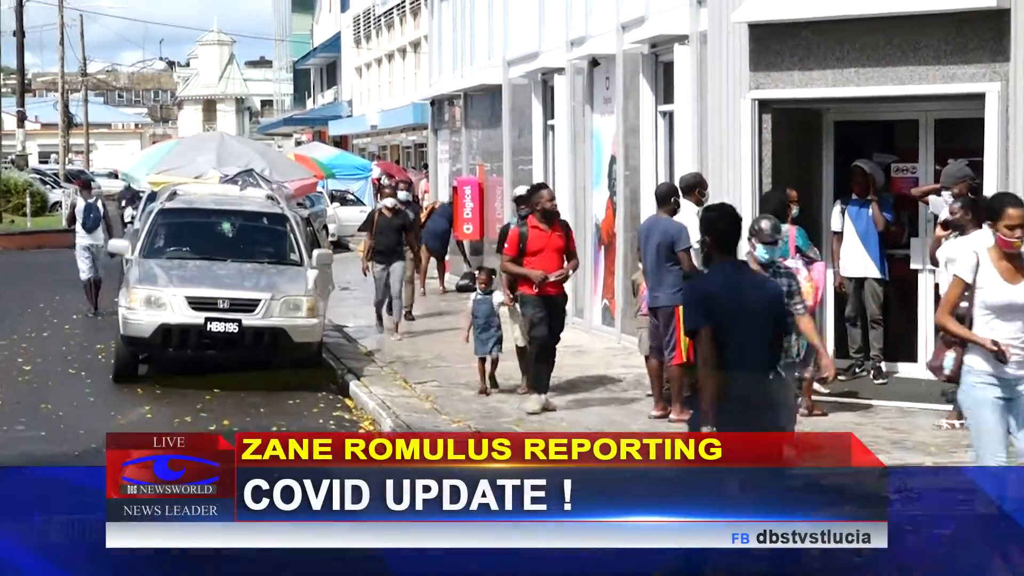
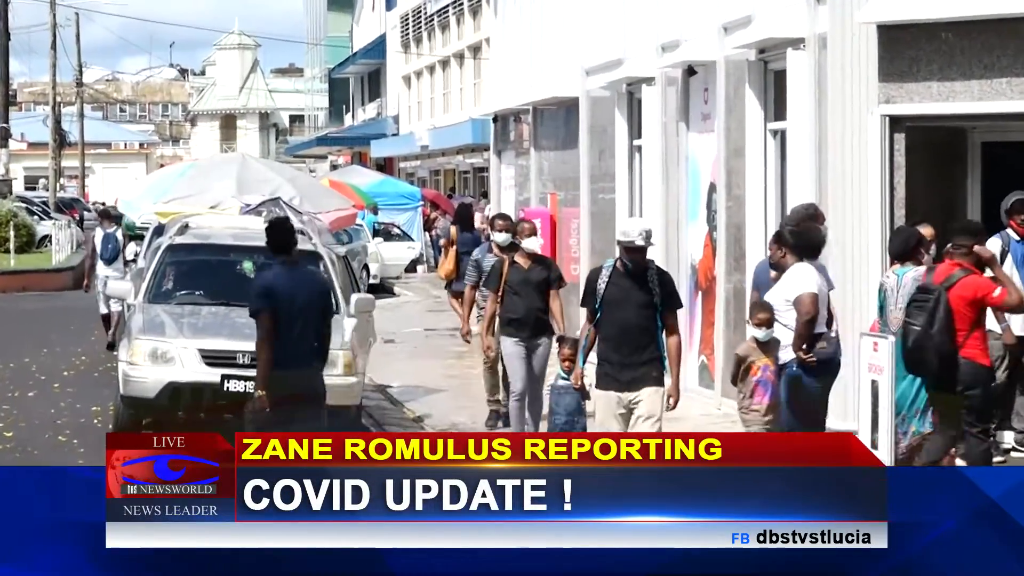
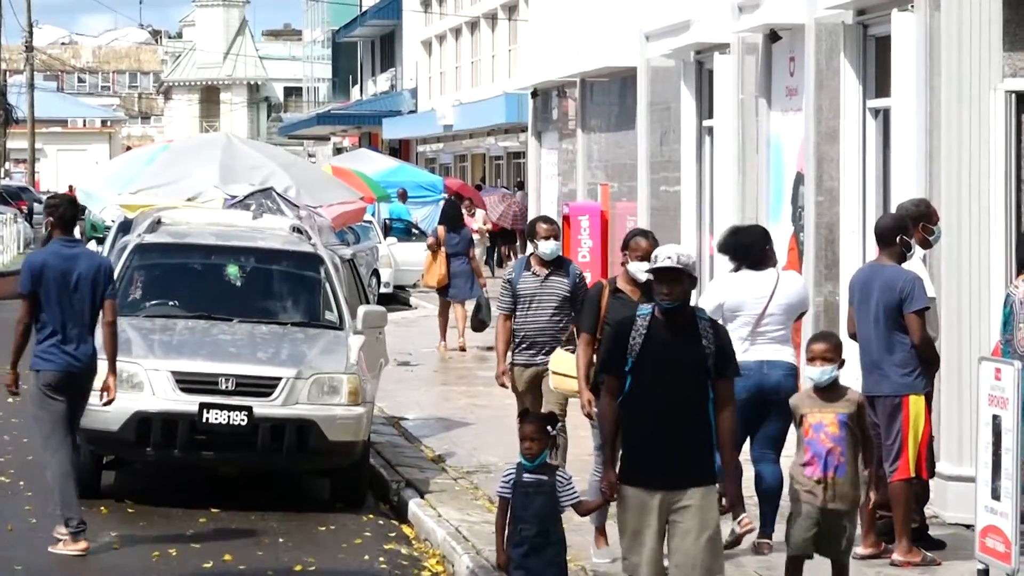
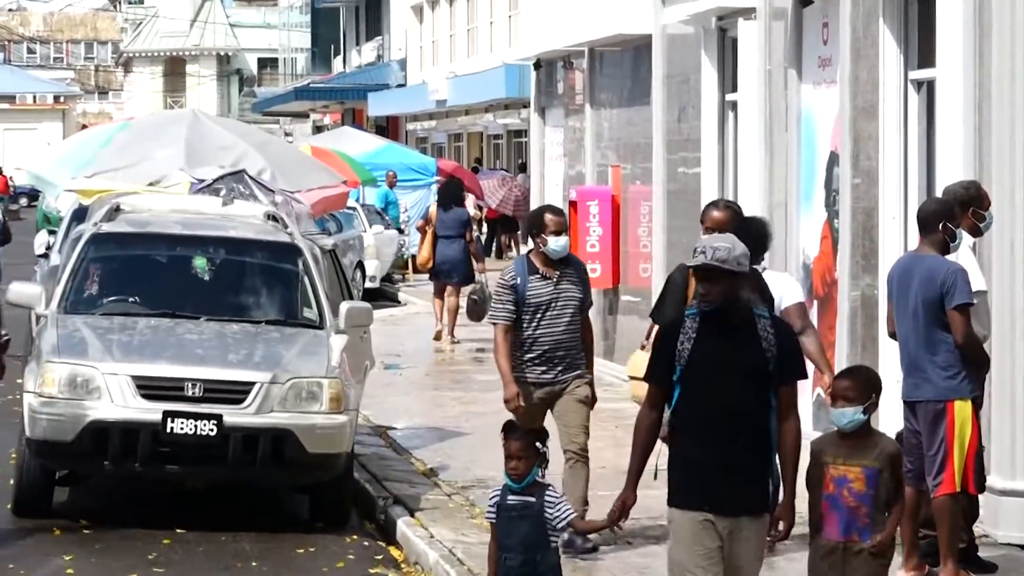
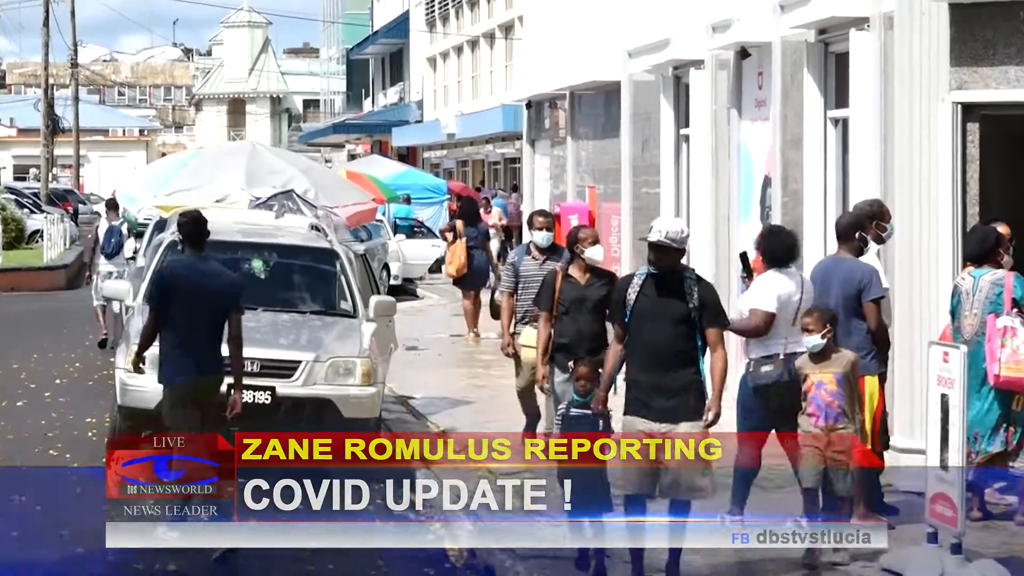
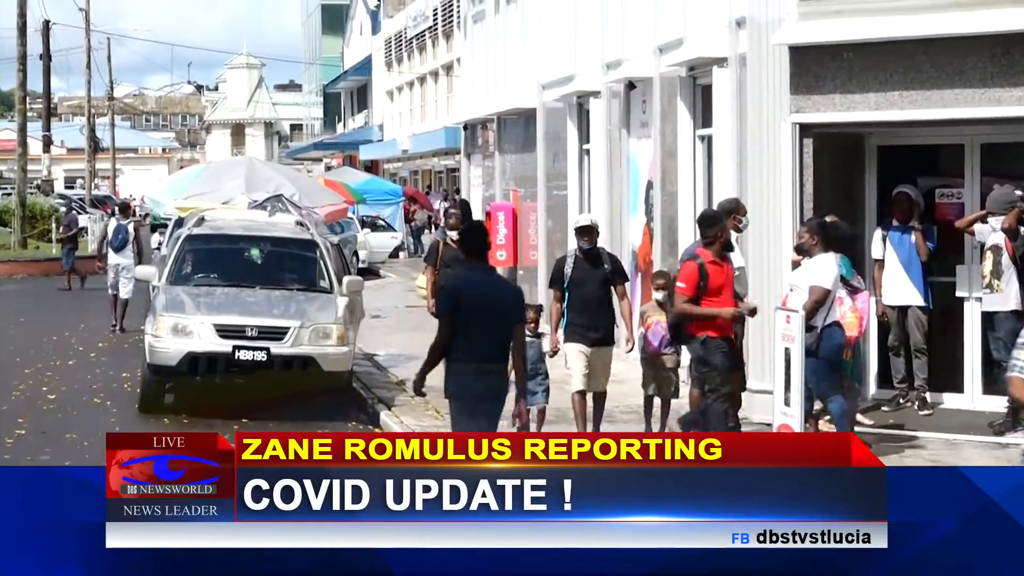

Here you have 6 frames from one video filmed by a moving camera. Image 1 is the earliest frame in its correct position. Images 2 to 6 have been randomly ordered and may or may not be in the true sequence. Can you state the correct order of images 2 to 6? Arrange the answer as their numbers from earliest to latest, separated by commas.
6, 2, 5, 3, 4
